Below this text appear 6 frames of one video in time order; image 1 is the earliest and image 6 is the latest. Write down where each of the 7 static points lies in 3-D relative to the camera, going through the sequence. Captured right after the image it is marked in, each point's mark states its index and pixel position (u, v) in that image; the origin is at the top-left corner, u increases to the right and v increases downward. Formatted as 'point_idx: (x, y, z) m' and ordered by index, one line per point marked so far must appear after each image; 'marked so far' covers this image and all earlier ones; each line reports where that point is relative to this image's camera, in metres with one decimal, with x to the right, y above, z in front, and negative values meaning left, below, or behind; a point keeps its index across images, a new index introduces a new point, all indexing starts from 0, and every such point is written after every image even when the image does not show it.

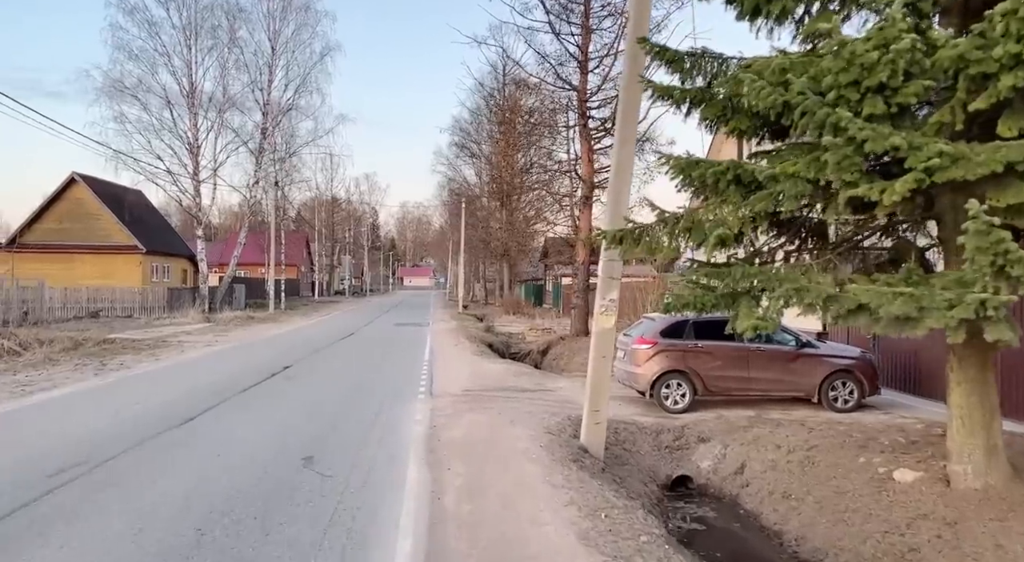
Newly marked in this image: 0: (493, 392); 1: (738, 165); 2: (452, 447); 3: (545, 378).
0: (-0.4, -2.1, +11.4) m
1: (+2.2, +1.1, +6.0) m
2: (-0.7, -2.0, +7.3) m
3: (+0.7, -2.2, +13.2) m
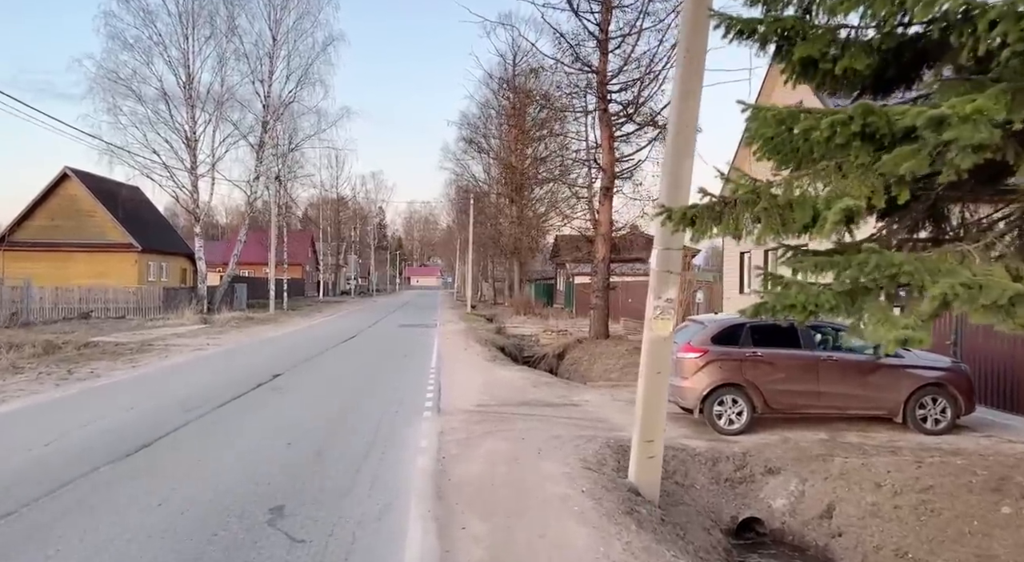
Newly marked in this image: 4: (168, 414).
0: (0.0, -2.0, +9.7) m
1: (+2.5, +1.2, +4.3) m
2: (-0.4, -2.0, +5.7) m
3: (+1.0, -2.1, +11.5) m
4: (-5.2, -2.0, +9.1) m
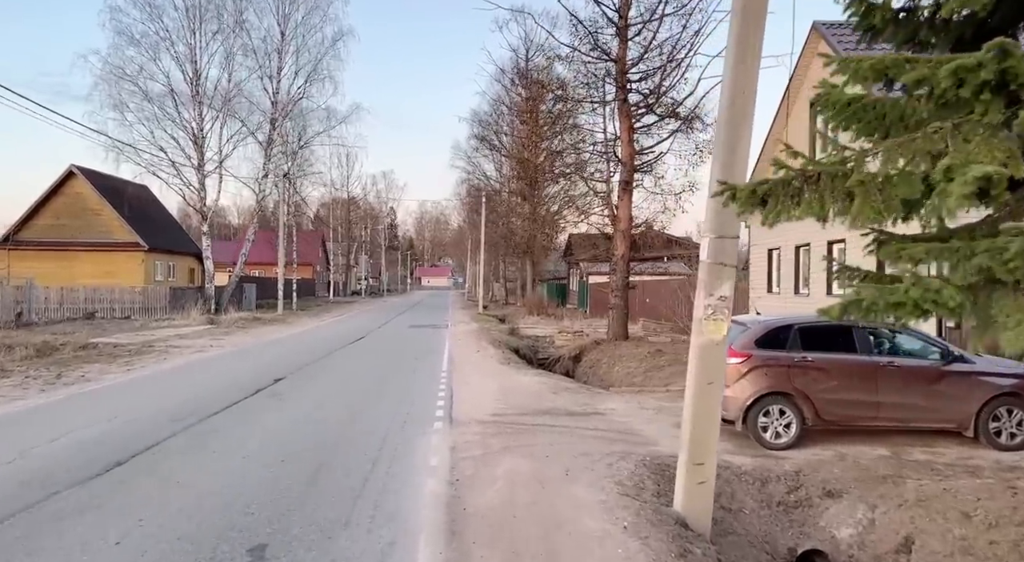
0: (+0.2, -2.0, +8.8) m
1: (+2.7, +1.2, +3.3) m
2: (-0.2, -1.9, +4.8) m
3: (+1.4, -2.0, +10.6) m
4: (-4.9, -2.0, +8.3) m
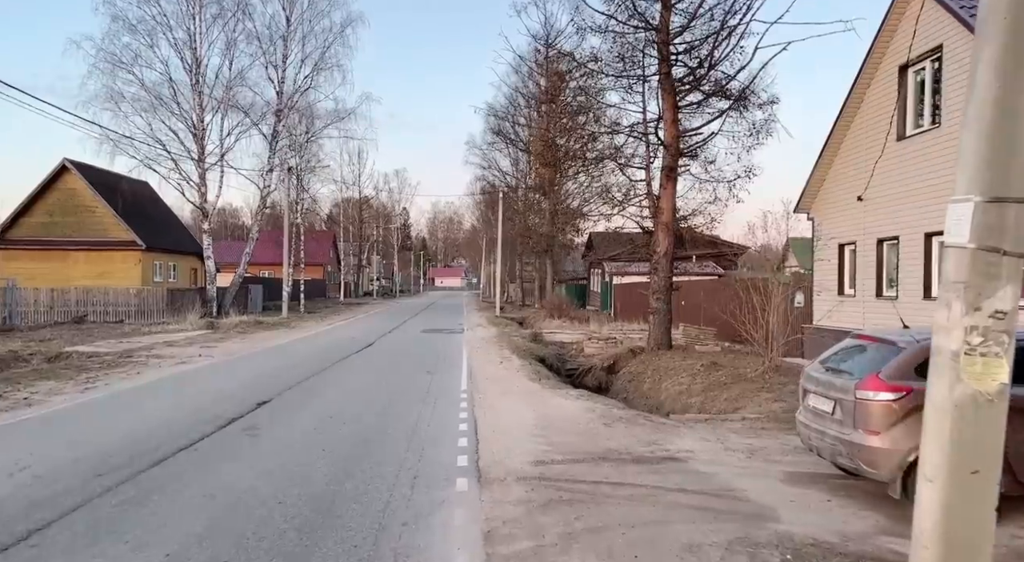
0: (+0.8, -2.0, +6.4) m
1: (+3.1, +1.2, +0.9) m
2: (+0.2, -1.9, +2.4) m
3: (+1.9, -2.1, +8.2) m
4: (-4.4, -2.0, +6.0) m
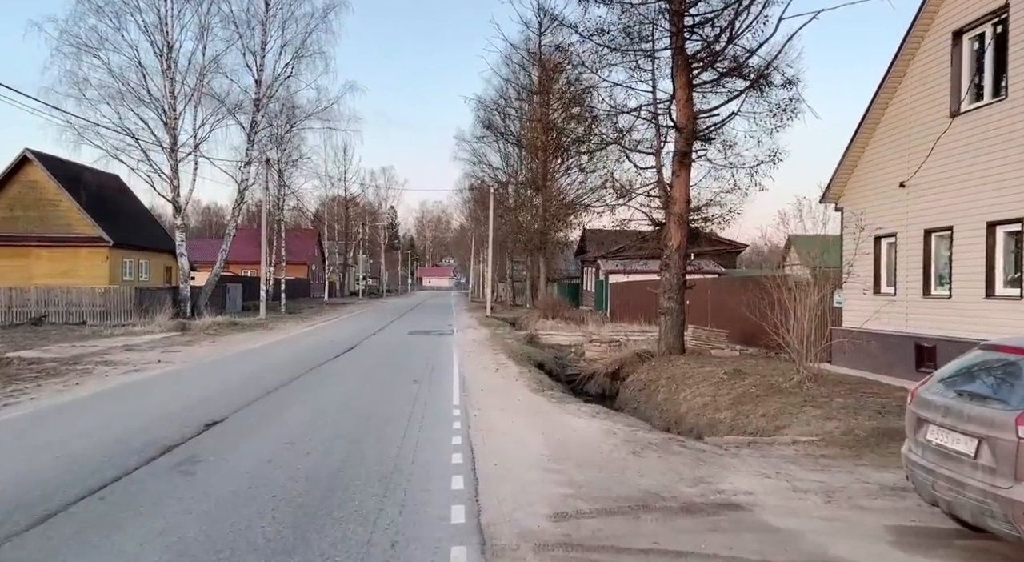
0: (+0.9, -1.9, +4.7) m
1: (+3.3, +1.3, -0.8) m
2: (+0.4, -1.9, +0.7) m
3: (+2.0, -2.0, +6.5) m
4: (-4.3, -1.9, +4.2) m
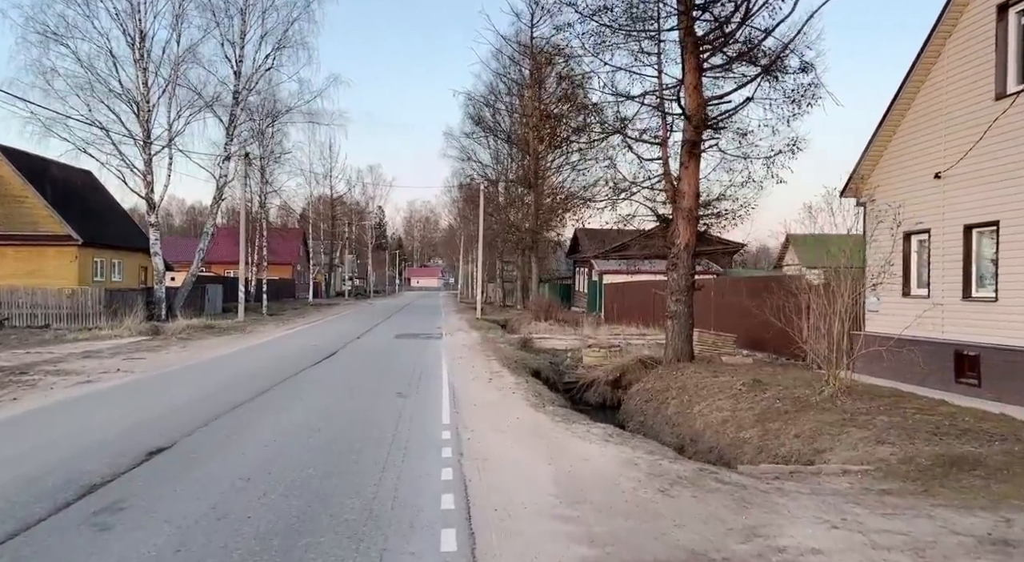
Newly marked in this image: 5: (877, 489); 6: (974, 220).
0: (+1.0, -2.0, +3.4) m
1: (+3.5, +1.3, -2.0) m
2: (+0.6, -1.9, -0.6) m
3: (+2.0, -2.0, +5.3) m
4: (-4.2, -1.9, +2.9) m
5: (+3.7, -2.1, +6.2) m
6: (+7.9, +1.0, +10.3) m
